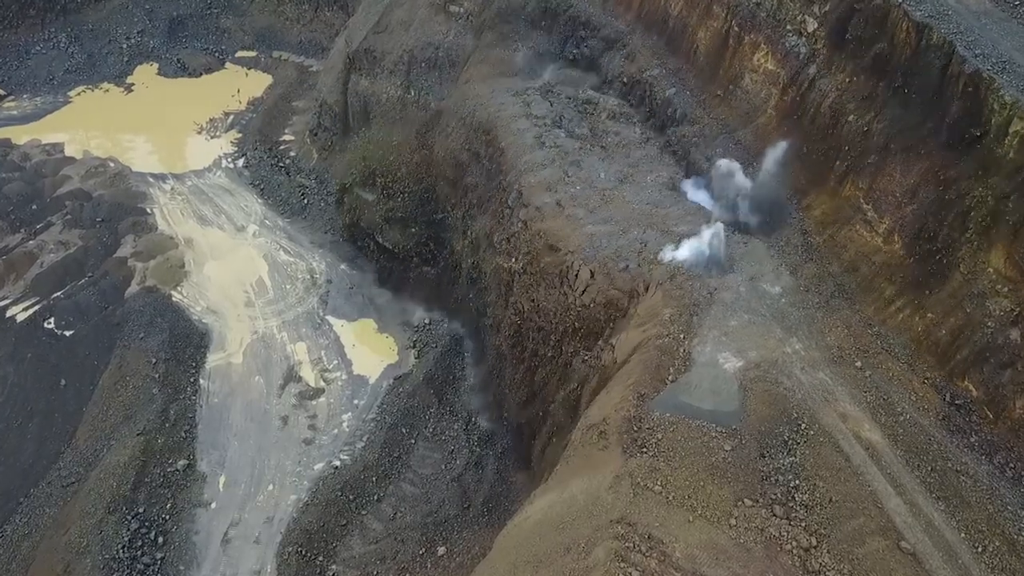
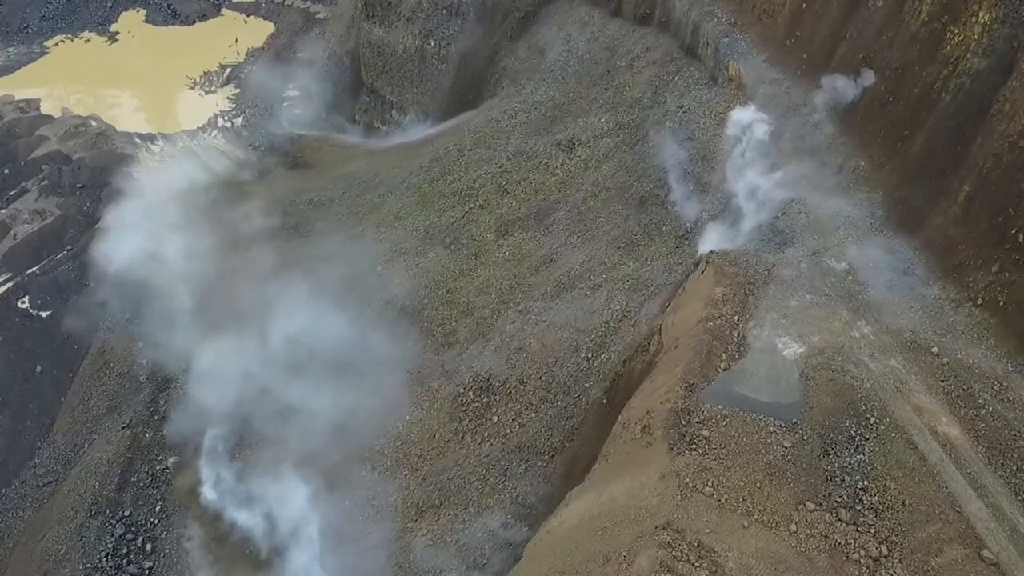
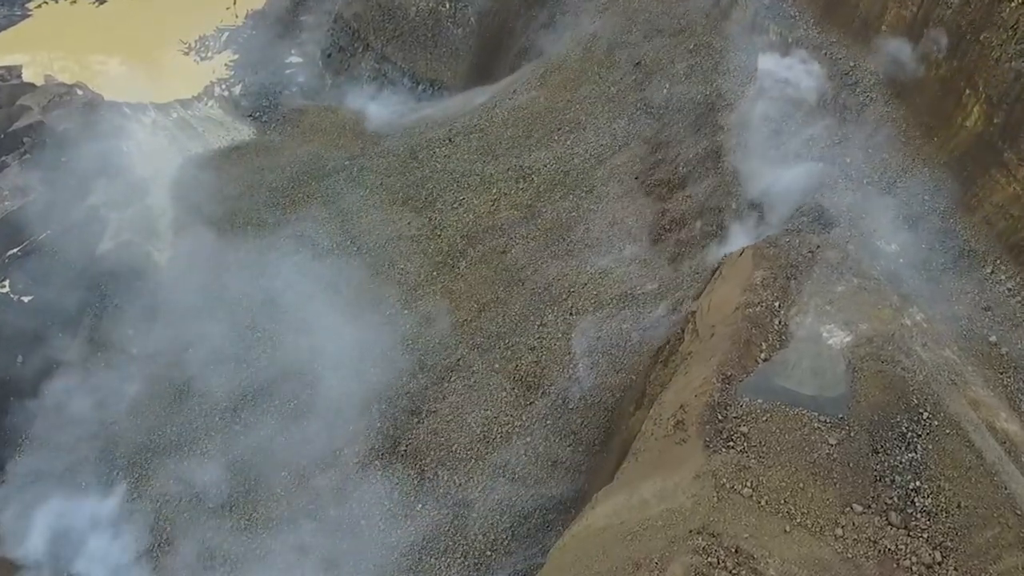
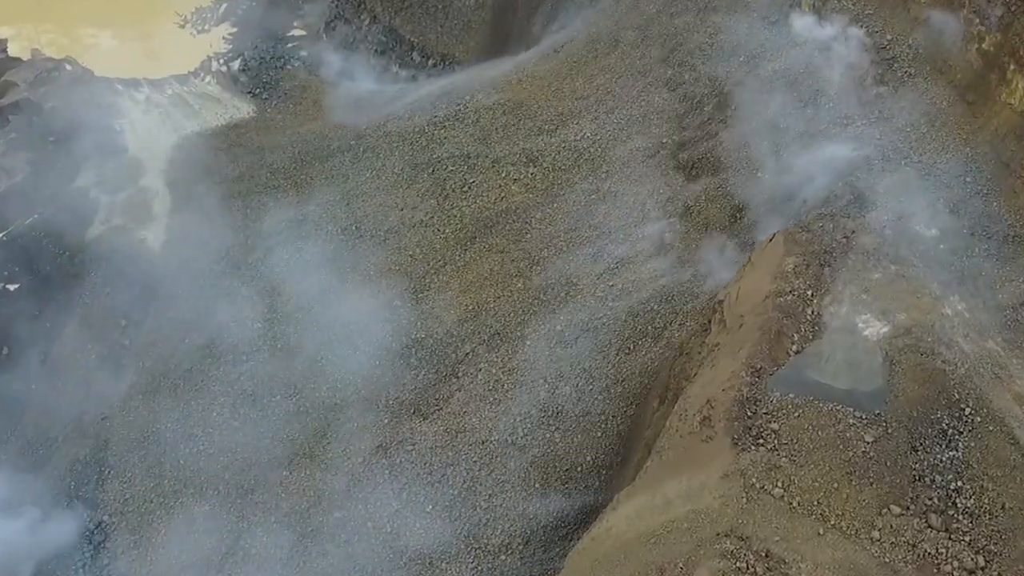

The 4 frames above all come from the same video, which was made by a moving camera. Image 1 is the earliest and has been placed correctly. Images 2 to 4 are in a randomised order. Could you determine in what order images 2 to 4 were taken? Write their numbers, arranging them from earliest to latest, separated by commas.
2, 3, 4
